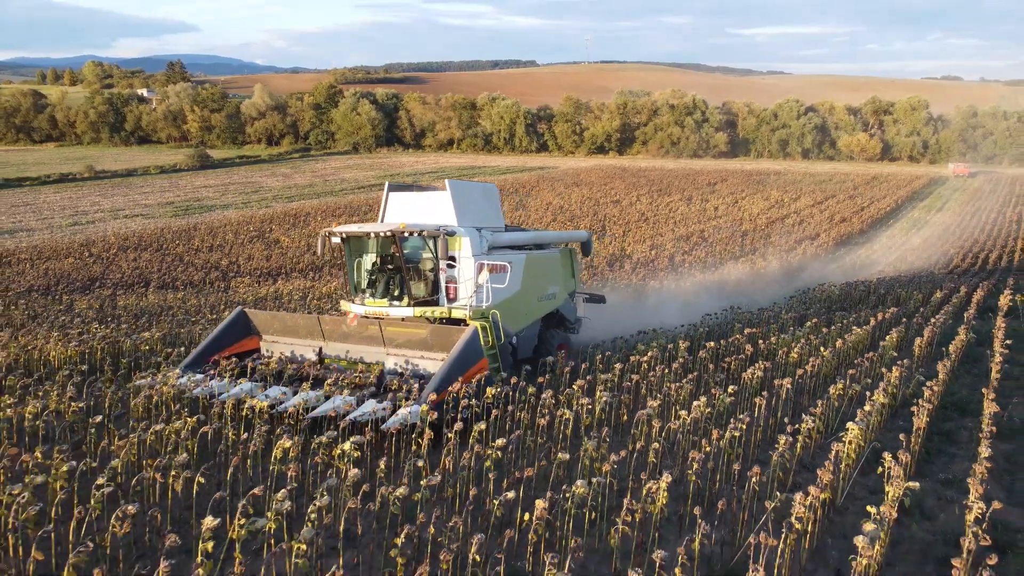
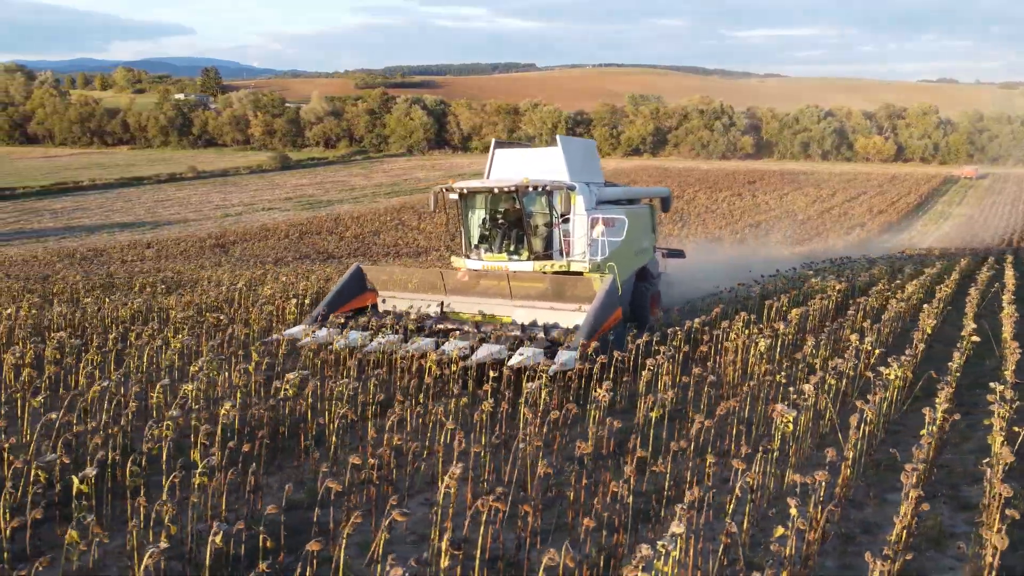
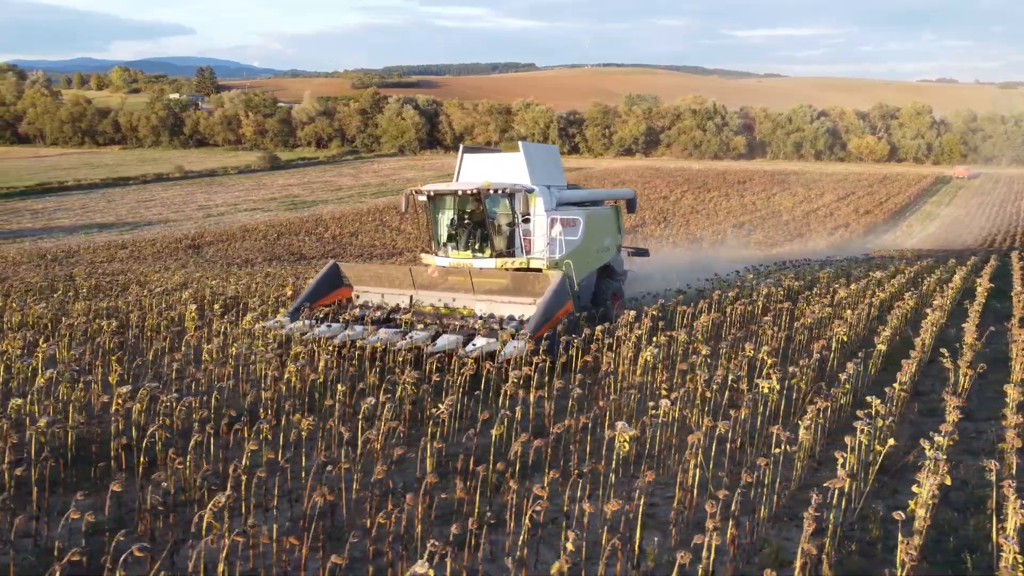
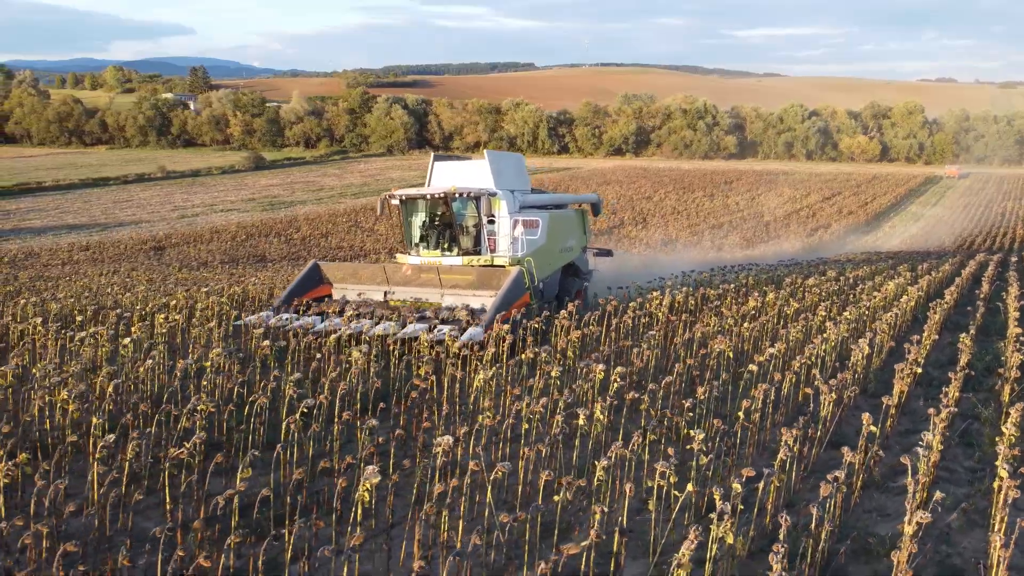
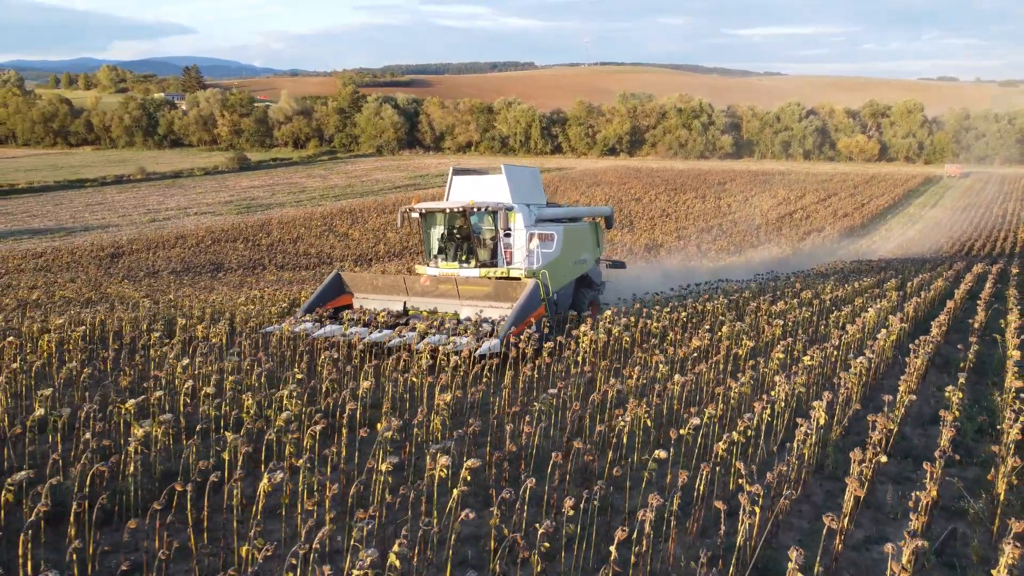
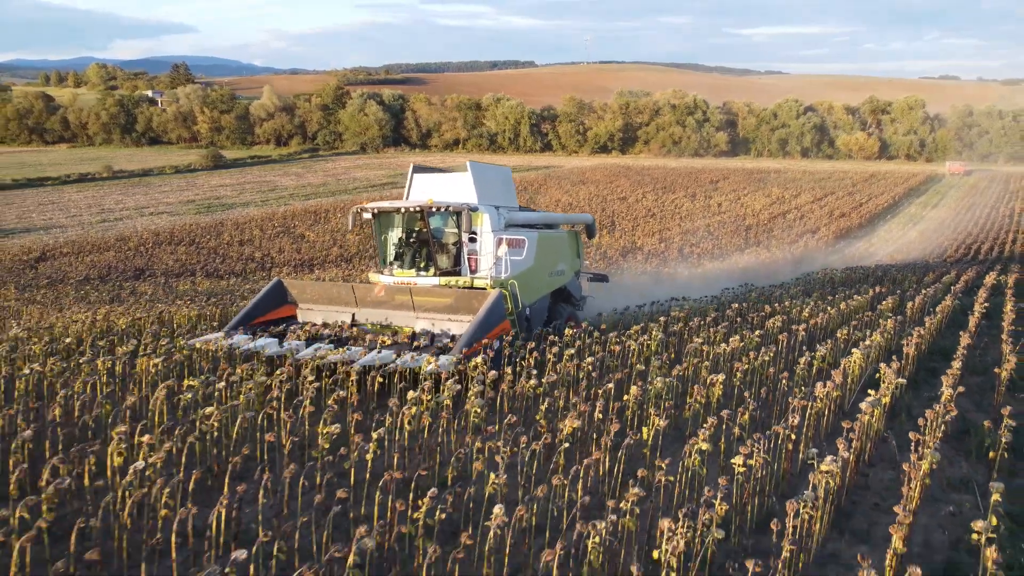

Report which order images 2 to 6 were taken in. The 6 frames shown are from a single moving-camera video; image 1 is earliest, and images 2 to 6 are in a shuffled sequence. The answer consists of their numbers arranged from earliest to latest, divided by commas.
6, 5, 4, 3, 2
